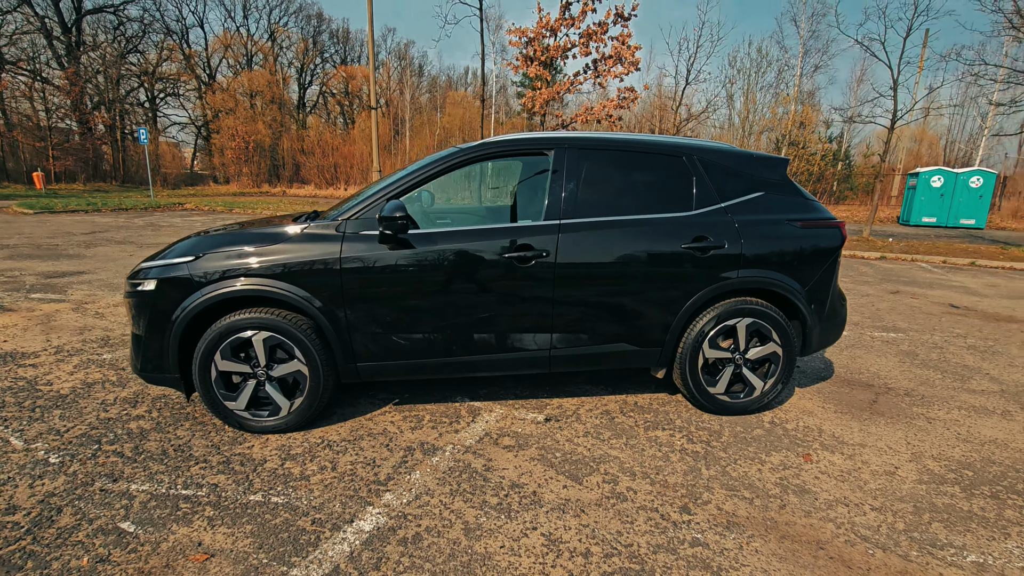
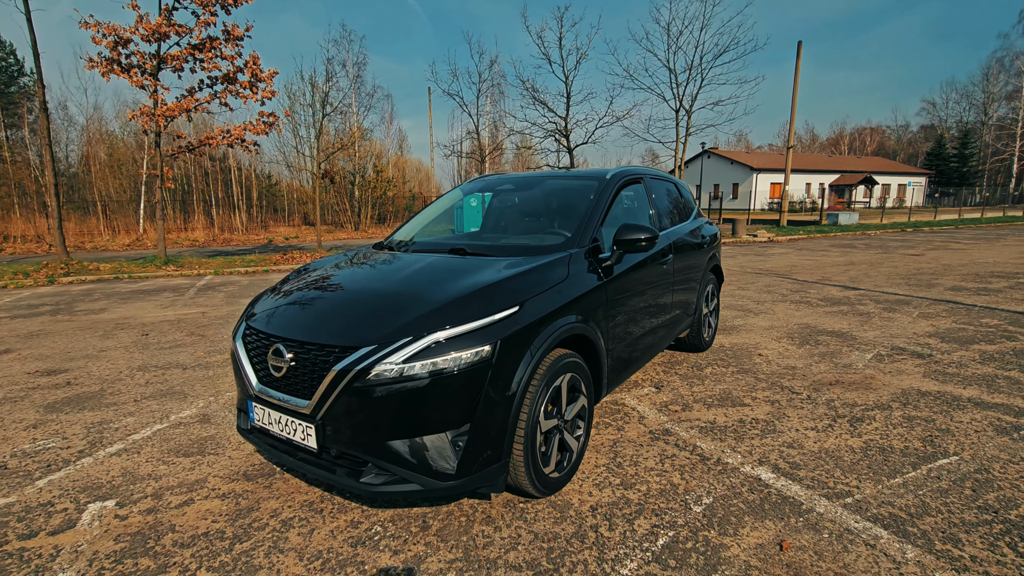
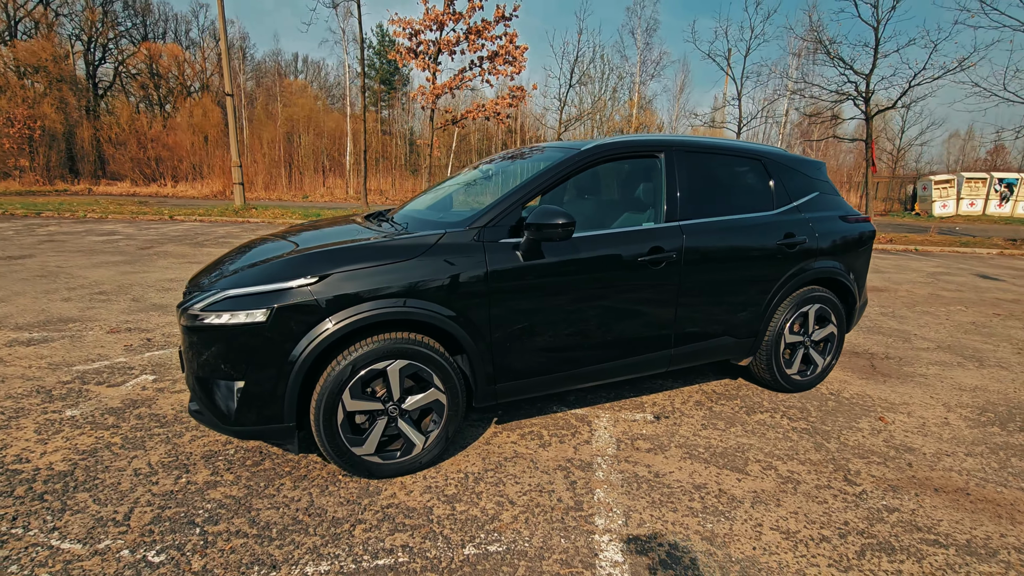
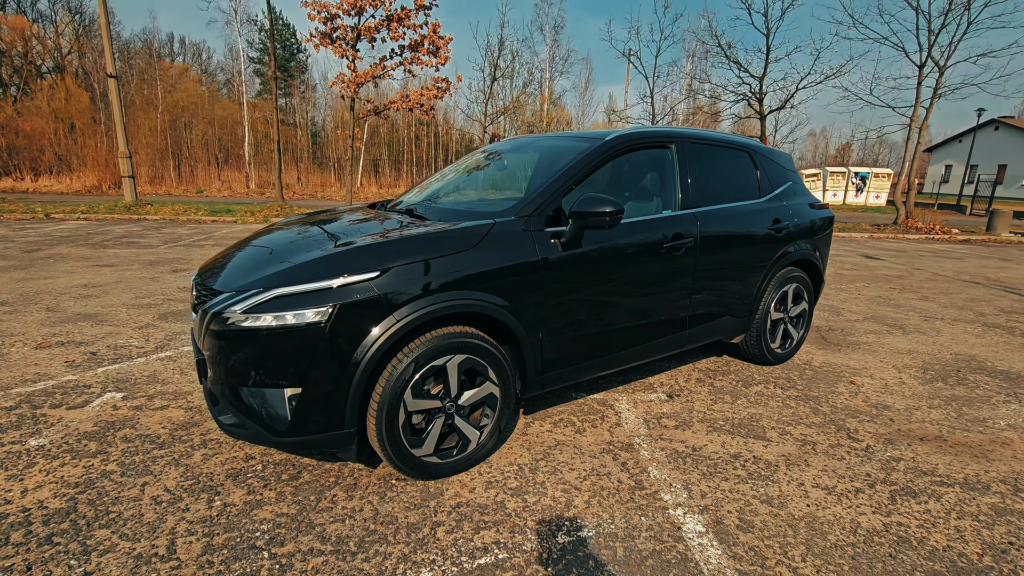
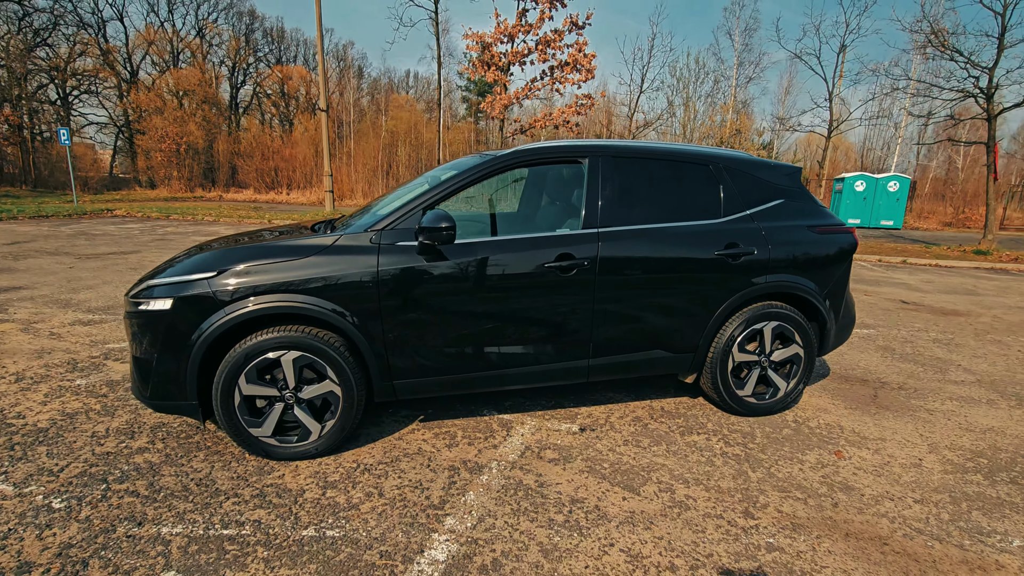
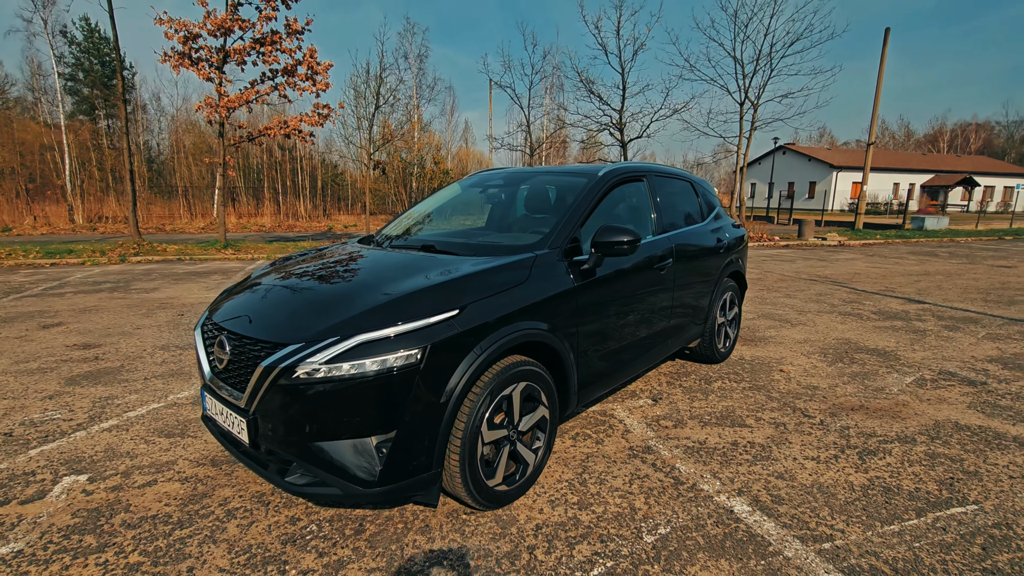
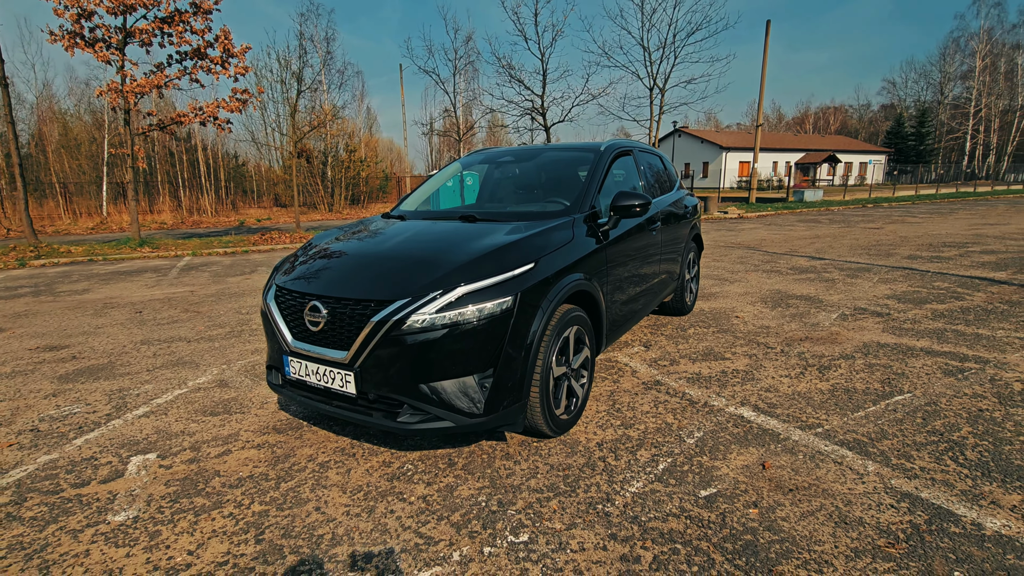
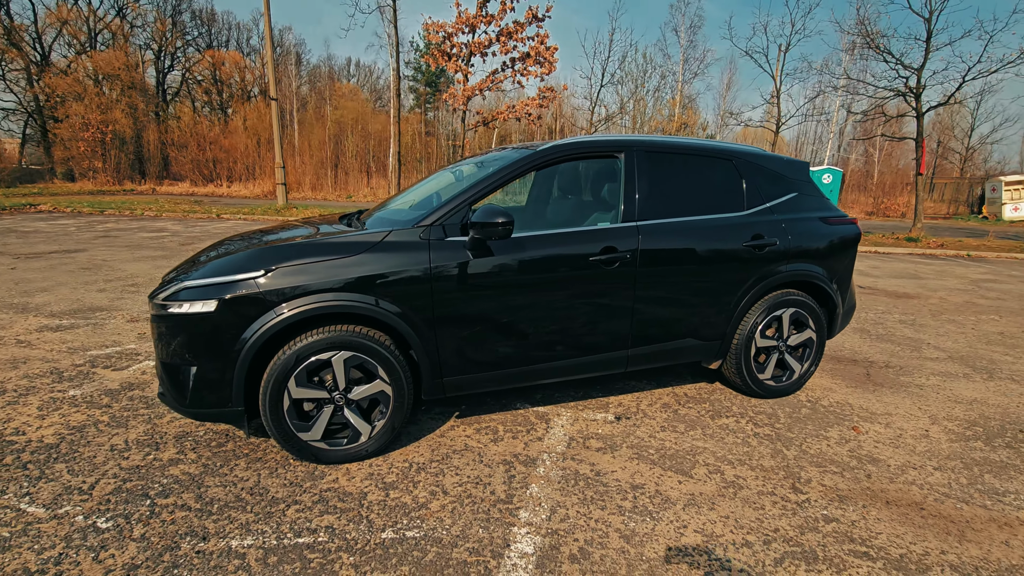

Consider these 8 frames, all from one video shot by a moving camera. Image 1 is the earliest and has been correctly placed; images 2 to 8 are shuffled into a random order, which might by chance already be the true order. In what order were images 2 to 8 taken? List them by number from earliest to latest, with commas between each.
5, 8, 3, 4, 6, 2, 7
